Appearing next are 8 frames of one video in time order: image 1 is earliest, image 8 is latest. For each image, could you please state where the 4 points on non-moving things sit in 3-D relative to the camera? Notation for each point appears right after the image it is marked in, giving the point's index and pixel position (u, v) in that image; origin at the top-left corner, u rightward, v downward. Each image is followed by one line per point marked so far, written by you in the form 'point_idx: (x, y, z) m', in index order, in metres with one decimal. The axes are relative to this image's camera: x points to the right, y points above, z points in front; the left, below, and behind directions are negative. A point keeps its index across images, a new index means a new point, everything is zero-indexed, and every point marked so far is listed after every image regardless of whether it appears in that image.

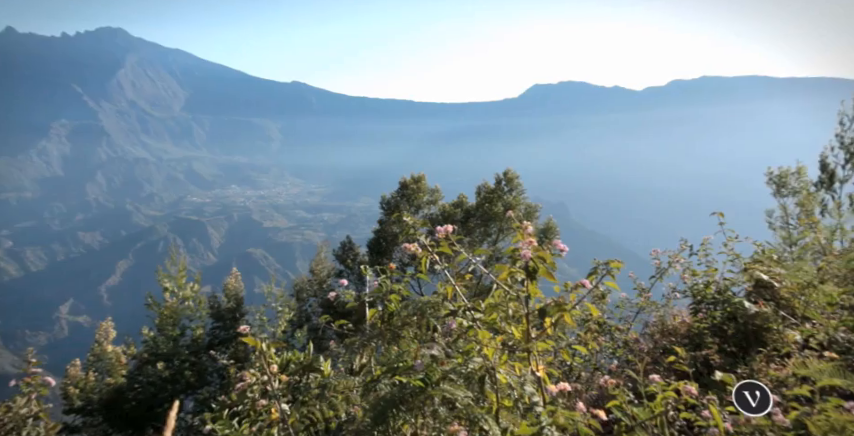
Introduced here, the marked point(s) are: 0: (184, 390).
0: (-4.7, -3.4, +16.0) m
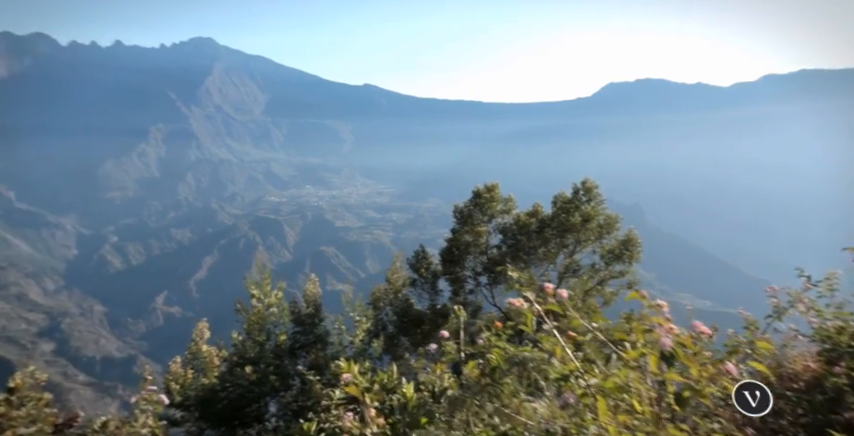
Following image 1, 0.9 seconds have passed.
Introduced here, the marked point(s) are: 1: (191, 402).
0: (-3.2, -3.7, +17.0) m
1: (-4.9, -3.9, +17.2) m
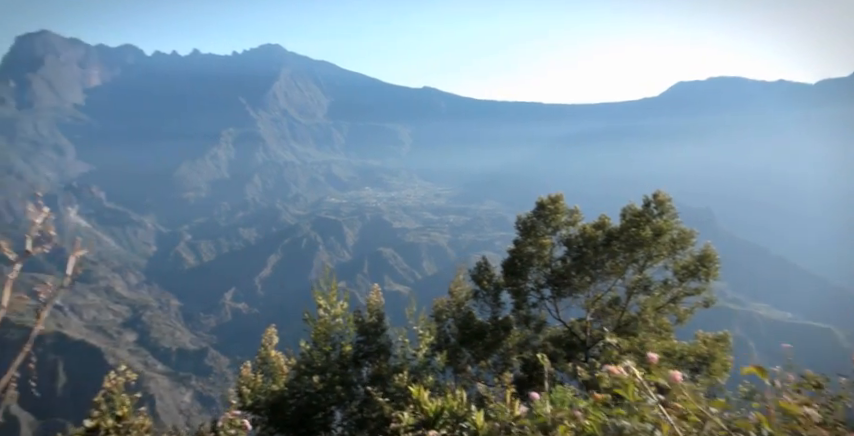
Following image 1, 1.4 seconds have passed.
0: (-1.9, -4.0, +17.6) m
1: (-3.6, -4.1, +18.0) m
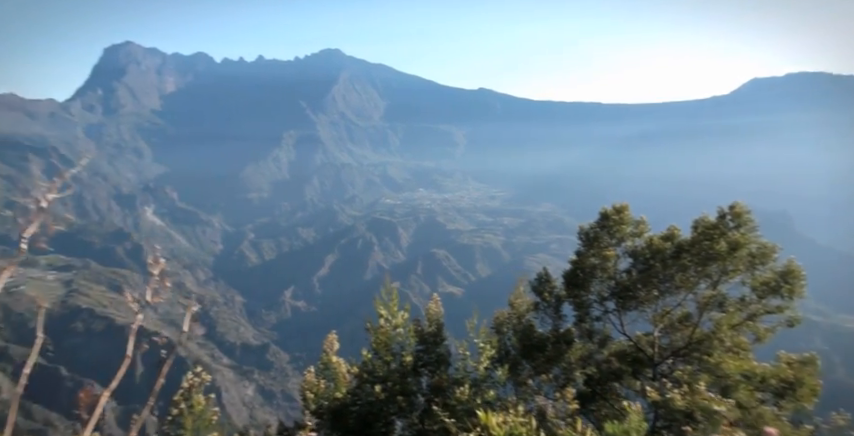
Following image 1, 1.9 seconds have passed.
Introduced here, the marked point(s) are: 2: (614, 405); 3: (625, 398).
0: (-0.6, -4.2, +18.2) m
1: (-2.3, -4.2, +18.7) m
2: (+4.1, -4.1, +17.8) m
3: (+4.4, -4.0, +18.0) m
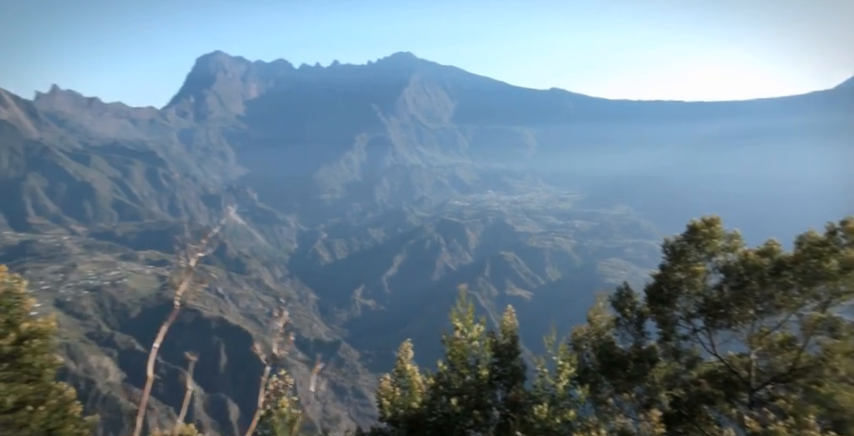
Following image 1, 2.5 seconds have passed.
0: (+1.1, -4.4, +18.1) m
1: (-0.5, -4.4, +18.7) m
2: (+5.7, -4.3, +17.3) m
3: (+6.0, -4.2, +17.5) m
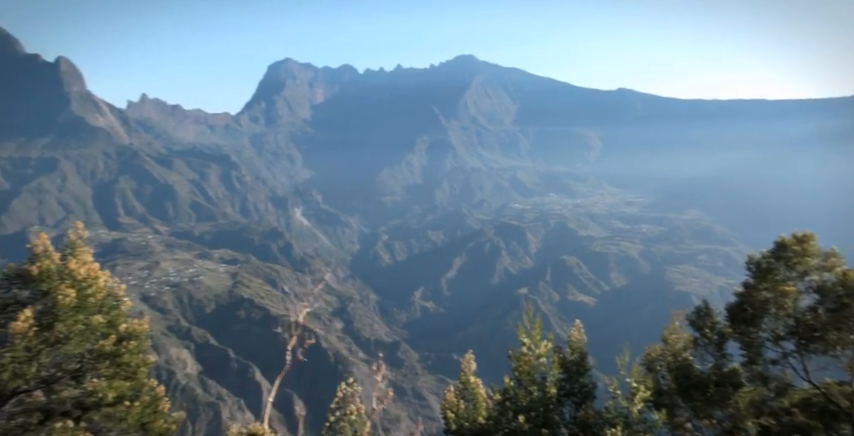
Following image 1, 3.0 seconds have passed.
0: (+2.6, -4.5, +18.1) m
1: (+1.1, -4.5, +18.7) m
2: (+7.2, -4.5, +16.9) m
3: (+7.5, -4.3, +17.1) m
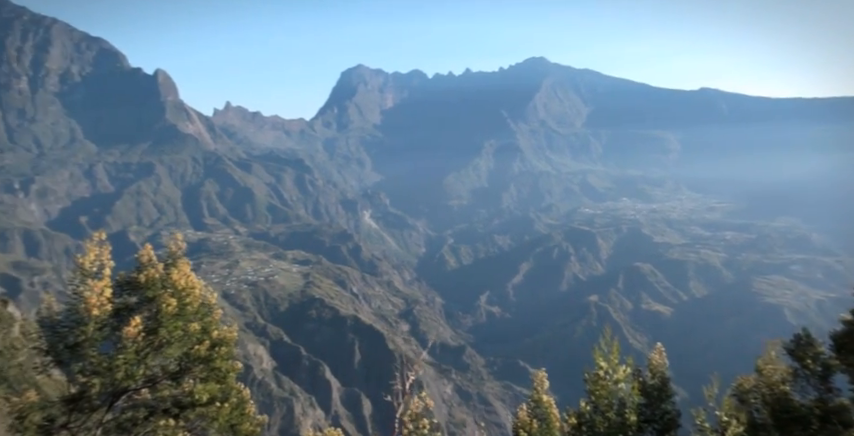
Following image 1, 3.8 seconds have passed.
0: (+4.2, -4.6, +18.0) m
1: (+2.7, -4.6, +18.8) m
2: (+8.6, -4.6, +16.5) m
3: (+9.0, -4.5, +16.6) m
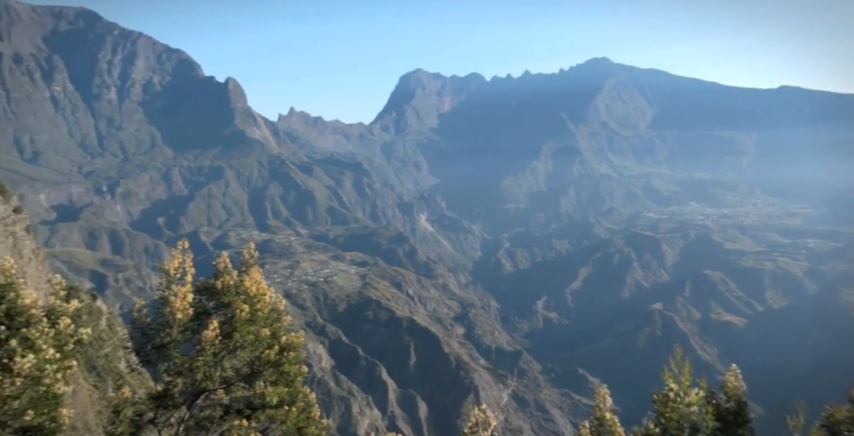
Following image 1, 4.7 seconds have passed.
0: (+5.4, -4.7, +17.8) m
1: (+3.9, -4.7, +18.7) m
2: (+9.7, -4.8, +16.1) m
3: (+10.1, -4.6, +16.2) m
